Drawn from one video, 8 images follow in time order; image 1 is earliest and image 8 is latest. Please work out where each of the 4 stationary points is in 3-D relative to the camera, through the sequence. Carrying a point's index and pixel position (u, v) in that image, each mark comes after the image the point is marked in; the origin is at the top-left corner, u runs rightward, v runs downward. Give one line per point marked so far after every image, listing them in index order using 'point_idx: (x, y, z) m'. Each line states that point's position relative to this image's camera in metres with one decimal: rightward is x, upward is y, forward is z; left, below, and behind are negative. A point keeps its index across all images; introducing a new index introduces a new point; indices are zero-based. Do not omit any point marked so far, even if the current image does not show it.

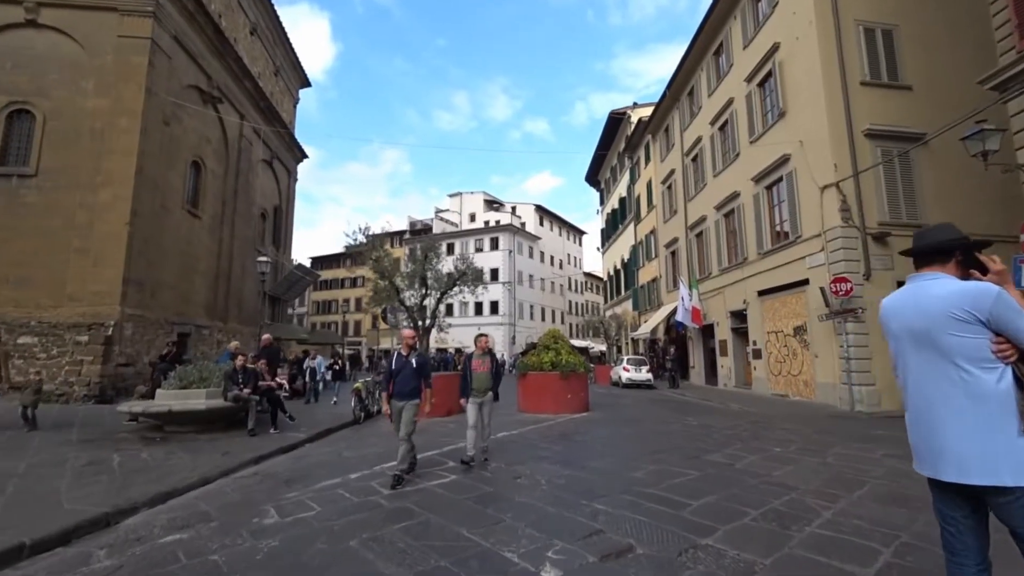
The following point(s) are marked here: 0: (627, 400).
0: (+4.3, -4.2, +16.0) m
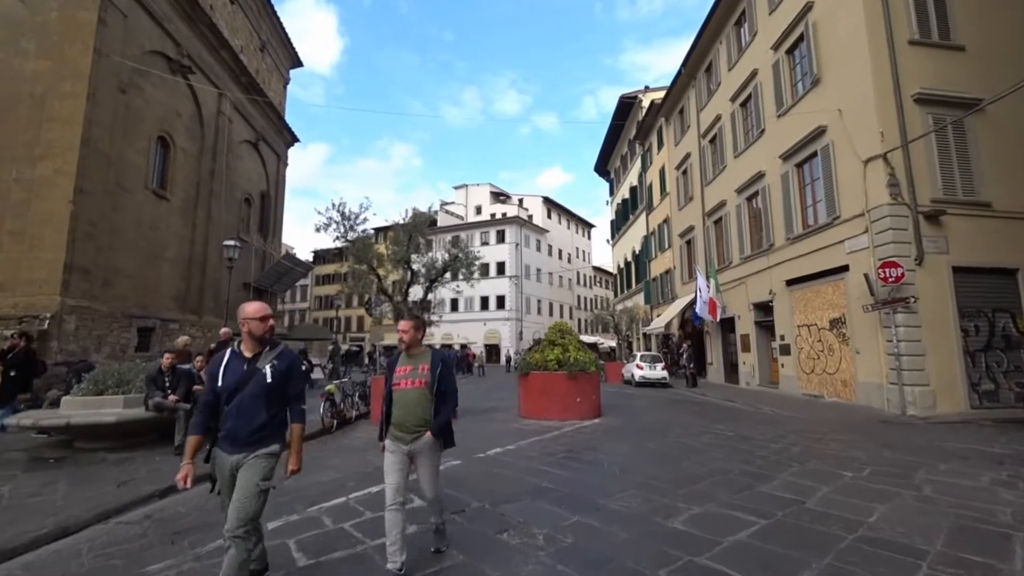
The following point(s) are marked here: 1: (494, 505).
0: (+4.3, -3.8, +14.3) m
1: (-0.2, -2.3, +4.4) m
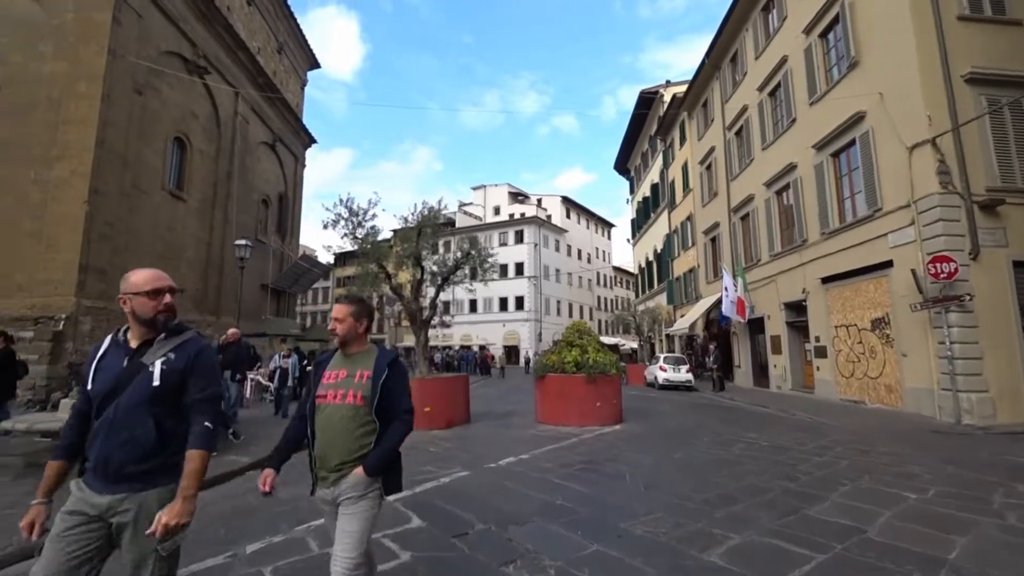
0: (+4.8, -3.8, +13.6) m
1: (-0.1, -2.2, +3.9) m
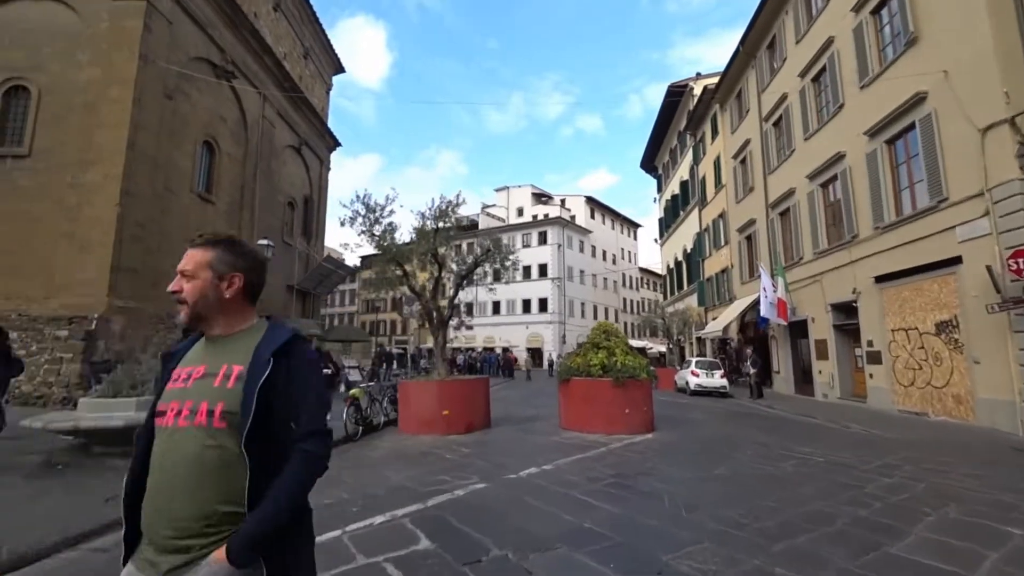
0: (+5.6, -3.7, +12.7) m
1: (+0.1, -2.1, +3.4) m
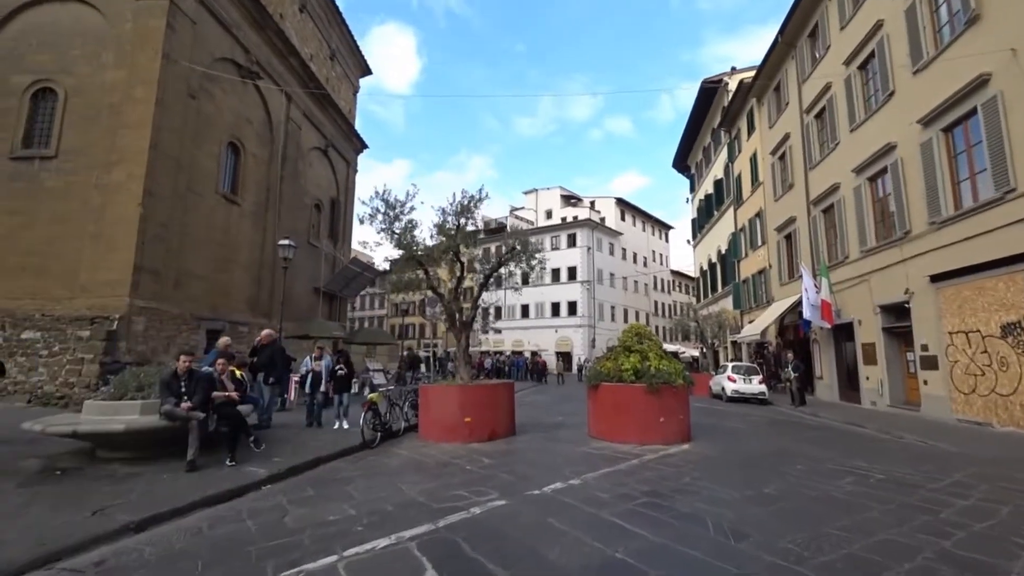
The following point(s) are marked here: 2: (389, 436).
0: (+6.3, -3.7, +11.9) m
1: (+0.2, -2.1, +2.9) m
2: (-2.5, -3.0, +8.7) m
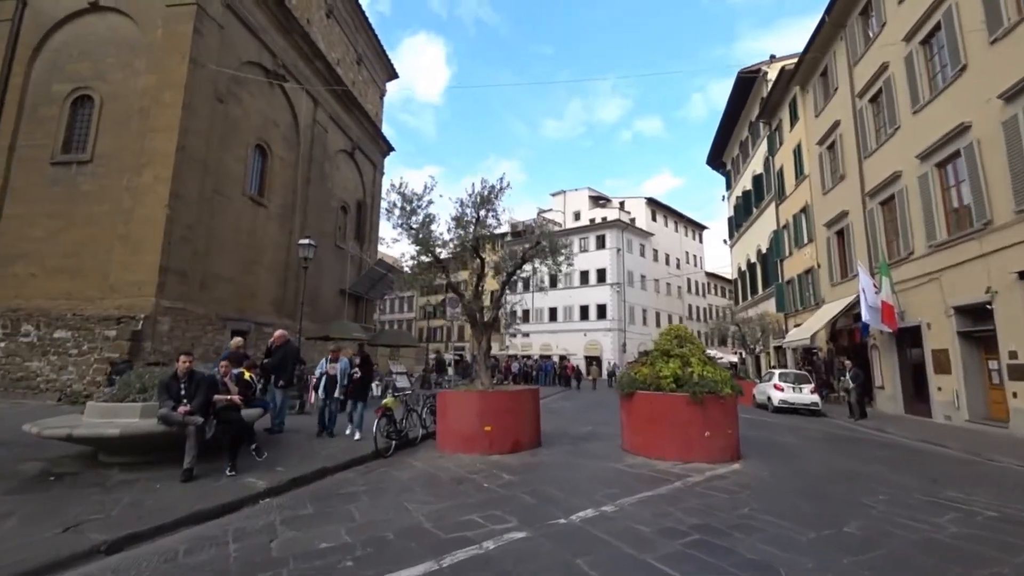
0: (+7.0, -3.7, +10.7) m
1: (+0.3, -2.0, +2.2) m
2: (-2.0, -3.0, +8.1) m
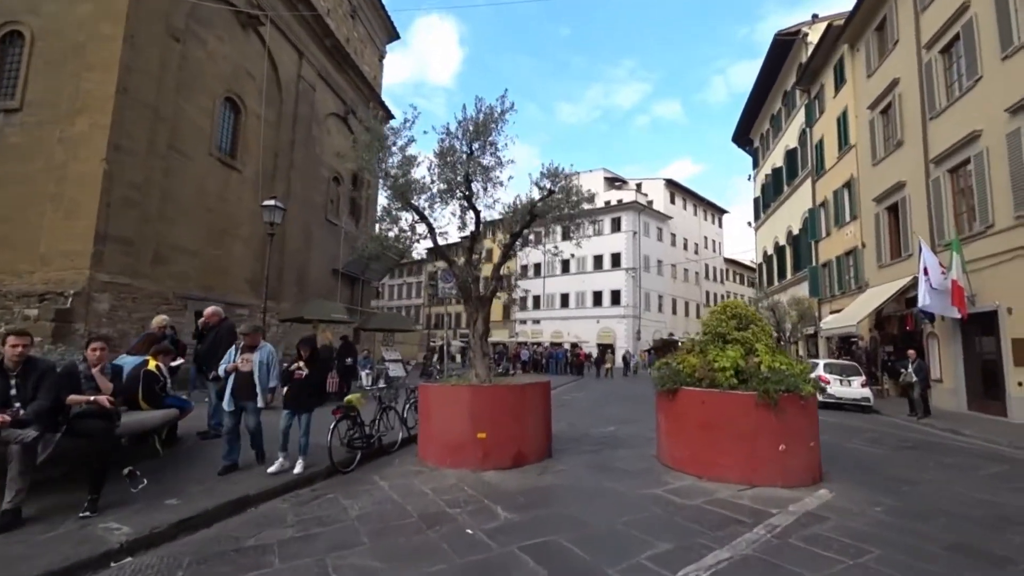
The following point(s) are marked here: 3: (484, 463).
0: (+7.0, -3.1, +8.7) m
1: (+0.2, -1.6, +0.3) m
2: (-2.0, -2.4, +6.3) m
3: (-0.4, -2.4, +5.7) m
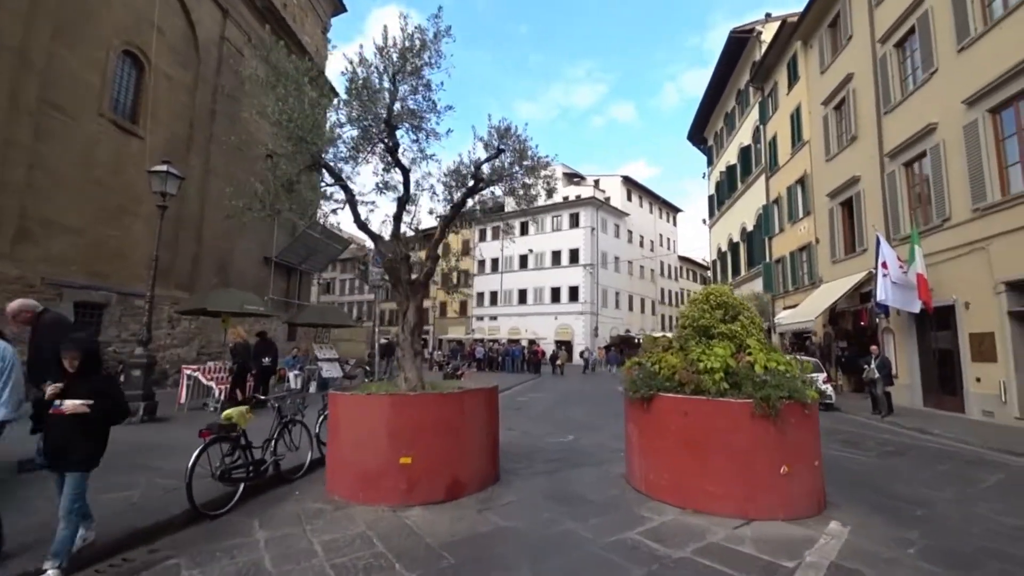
0: (+6.1, -3.0, +8.0) m
1: (0.0, -1.5, -1.0) m
2: (-2.7, -2.2, +4.8) m
3: (-1.0, -2.1, +4.4) m
